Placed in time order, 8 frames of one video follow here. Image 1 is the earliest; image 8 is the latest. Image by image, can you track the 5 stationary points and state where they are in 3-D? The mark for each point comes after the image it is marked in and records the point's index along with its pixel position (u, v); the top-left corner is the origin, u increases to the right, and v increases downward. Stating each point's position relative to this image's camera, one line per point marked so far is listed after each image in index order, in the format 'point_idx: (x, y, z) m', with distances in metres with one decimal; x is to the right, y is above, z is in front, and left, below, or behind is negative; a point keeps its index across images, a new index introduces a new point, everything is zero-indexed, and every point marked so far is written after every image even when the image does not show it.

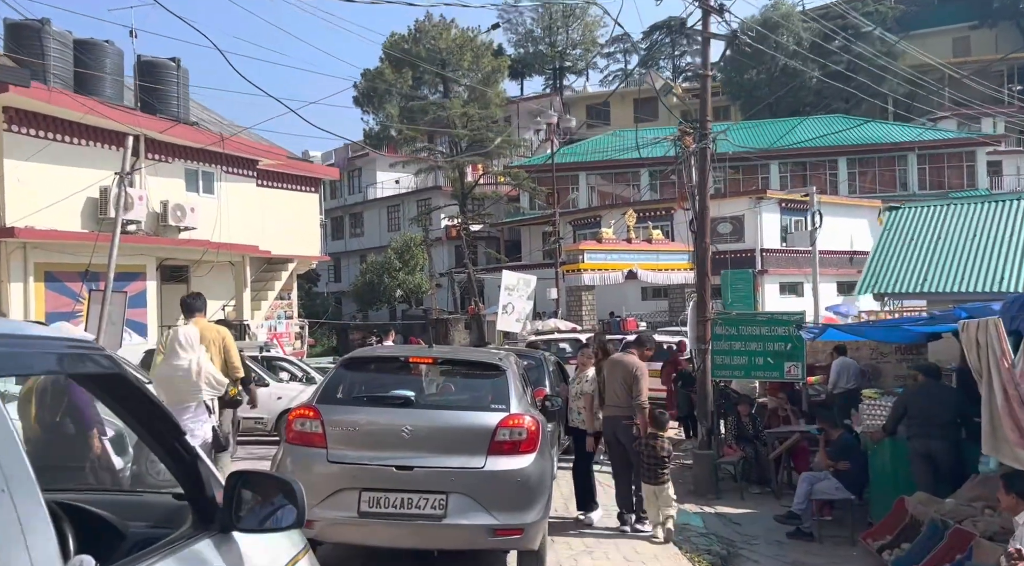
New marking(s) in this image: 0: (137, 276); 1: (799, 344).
0: (-6.6, +0.1, +18.8) m
1: (+3.5, -0.7, +13.2) m
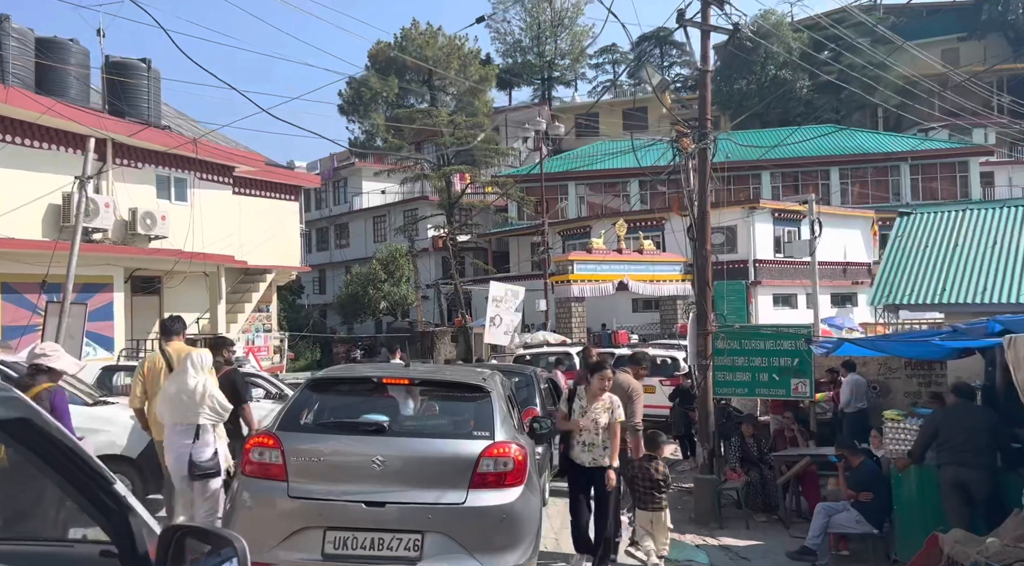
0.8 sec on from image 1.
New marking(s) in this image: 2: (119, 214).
0: (-6.8, -0.1, +17.8) m
1: (+3.4, -0.9, +12.3) m
2: (-6.9, +1.2, +18.6) m
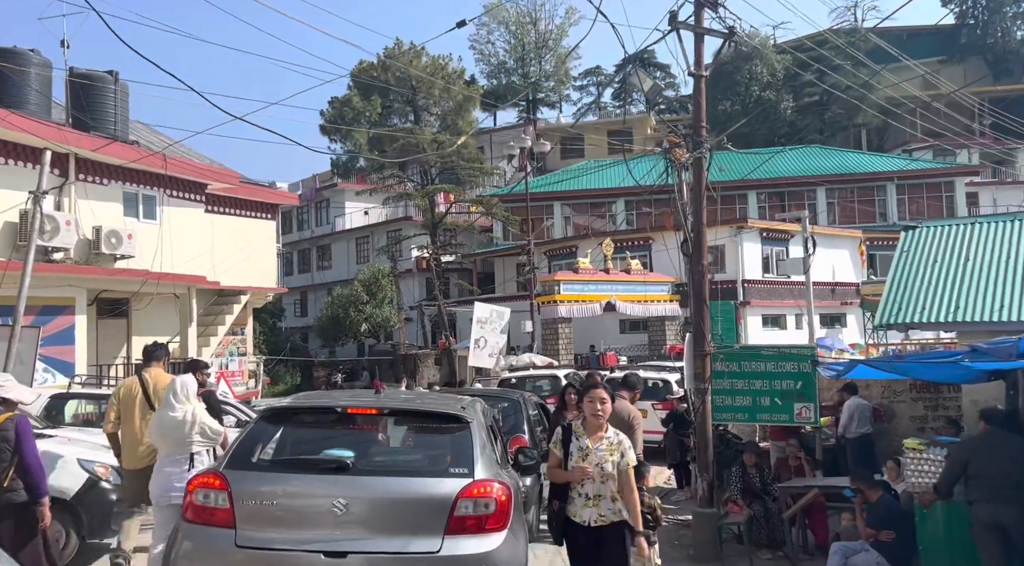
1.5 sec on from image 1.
0: (-7.1, -0.4, +16.8) m
1: (+3.2, -1.1, +11.5) m
2: (-7.1, +0.8, +17.7) m
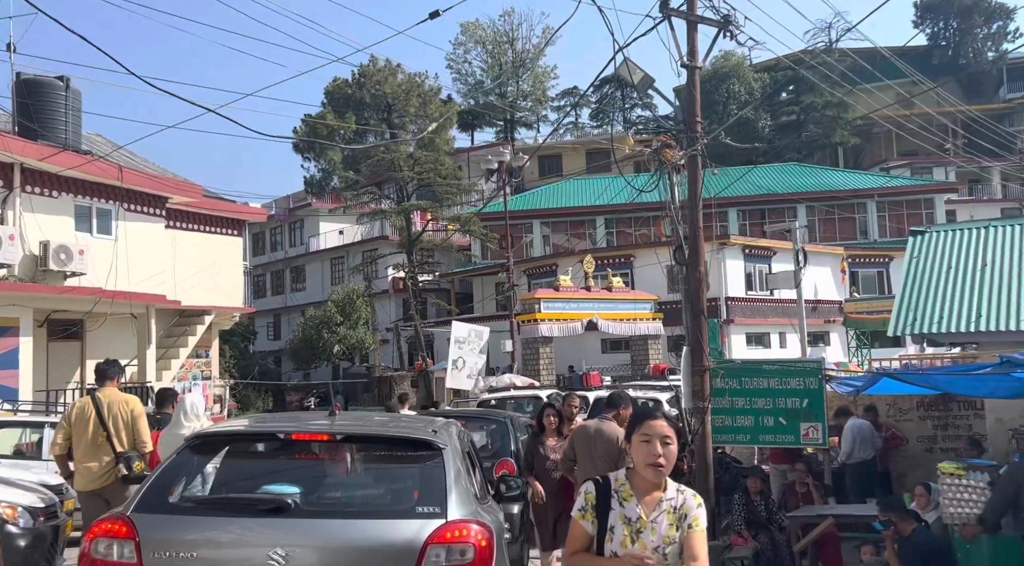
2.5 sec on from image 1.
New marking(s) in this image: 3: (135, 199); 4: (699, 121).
0: (-7.4, -0.7, +15.6) m
1: (+3.0, -1.1, +10.5) m
2: (-7.5, +0.5, +16.5) m
3: (-6.8, +1.5, +19.2) m
4: (+2.0, +1.7, +11.4) m
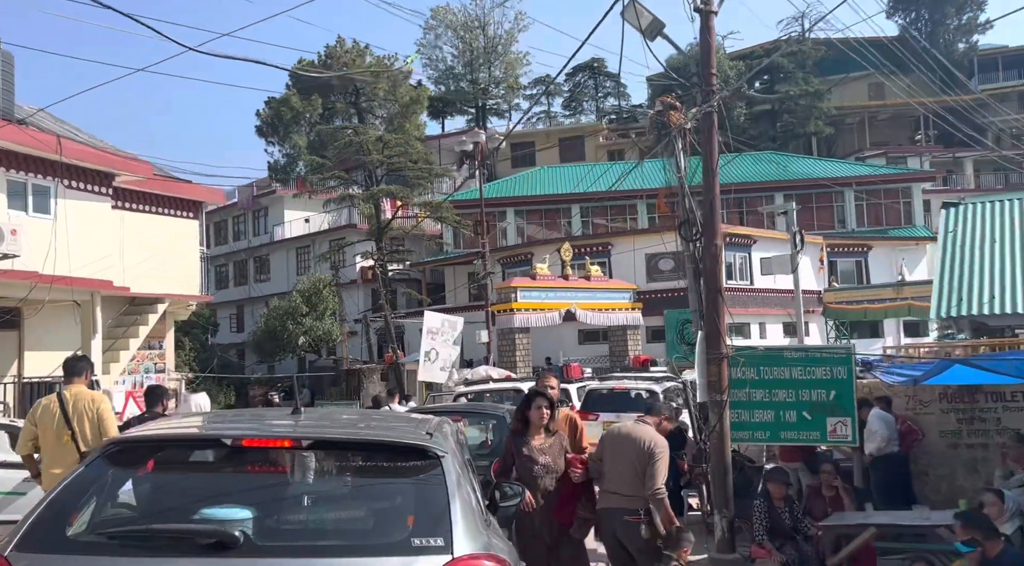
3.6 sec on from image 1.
0: (-7.7, -0.5, +14.0) m
1: (+2.9, -0.9, +9.1) m
2: (-7.8, +0.8, +14.9) m
3: (-7.2, +1.8, +17.6) m
4: (+1.9, +2.0, +10.1) m
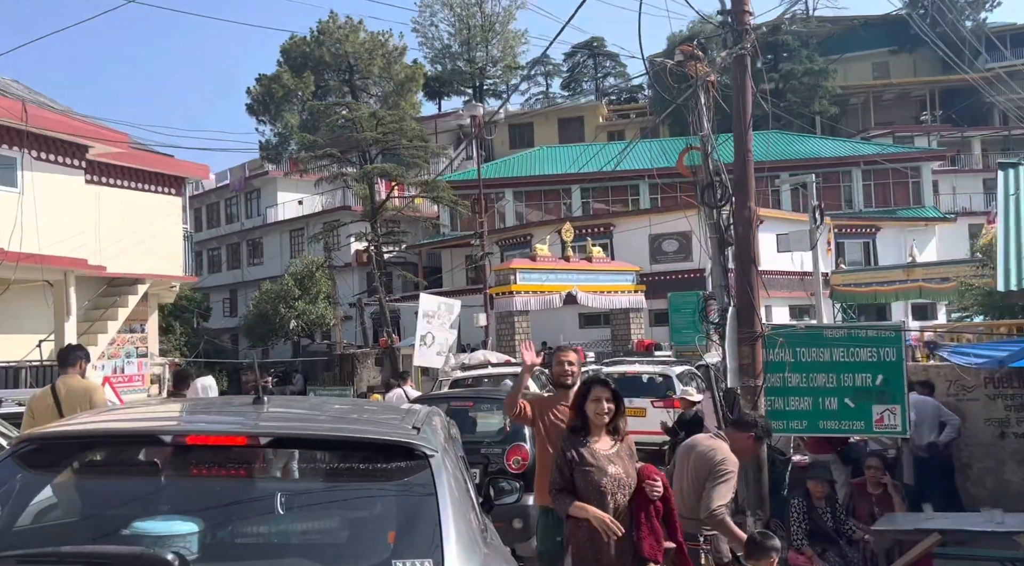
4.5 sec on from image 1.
0: (-7.7, -0.2, +12.9) m
1: (+2.9, -0.7, +8.0) m
2: (-7.8, +1.1, +13.8) m
3: (-7.2, +2.1, +16.5) m
4: (+1.9, +2.2, +8.9) m
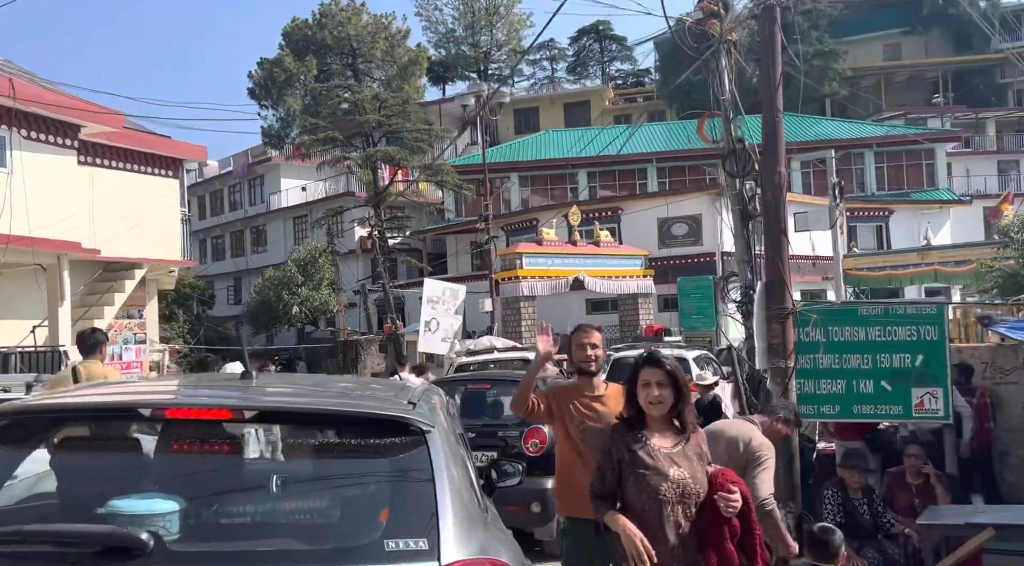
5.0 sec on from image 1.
0: (-7.6, 0.0, +12.3) m
1: (+3.0, -0.5, +7.4) m
2: (-7.7, +1.3, +13.2) m
3: (-7.1, +2.4, +15.9) m
4: (+1.9, +2.4, +8.3) m
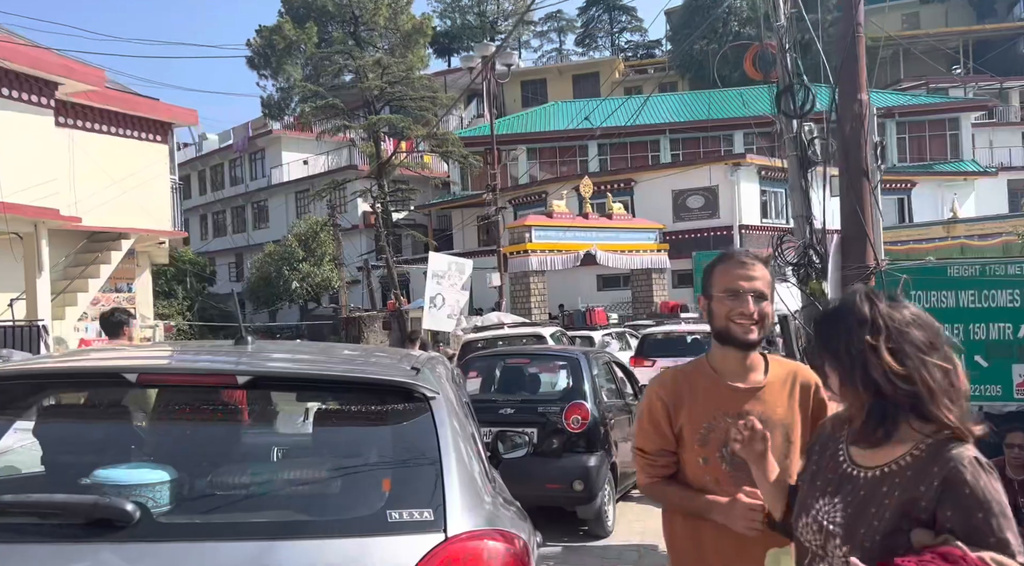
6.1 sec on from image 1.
0: (-7.4, +0.4, +11.1) m
1: (+3.1, -0.2, +6.1) m
2: (-7.5, +1.6, +11.9) m
3: (-6.9, +2.8, +14.6) m
4: (+2.1, +2.7, +7.0) m
